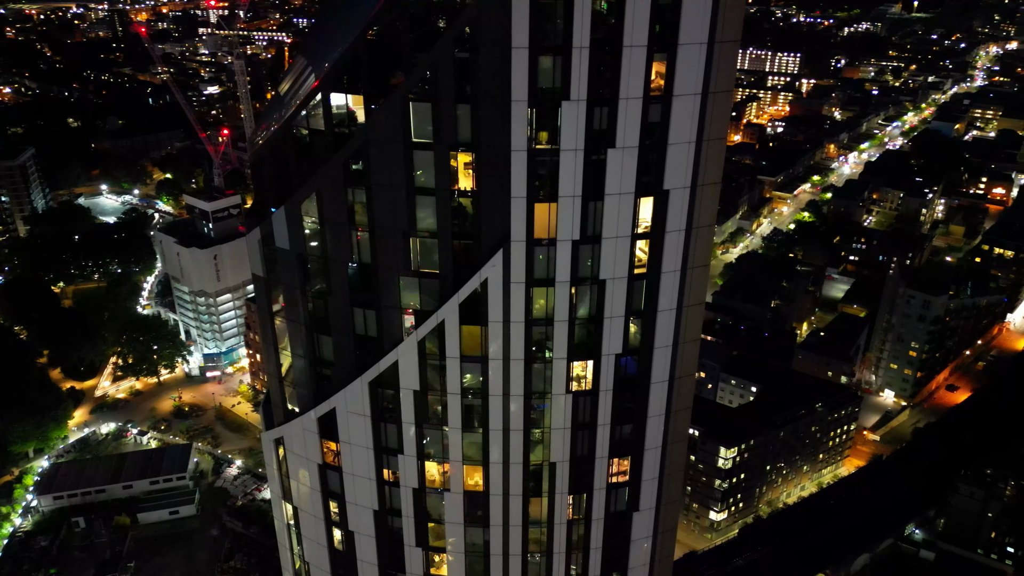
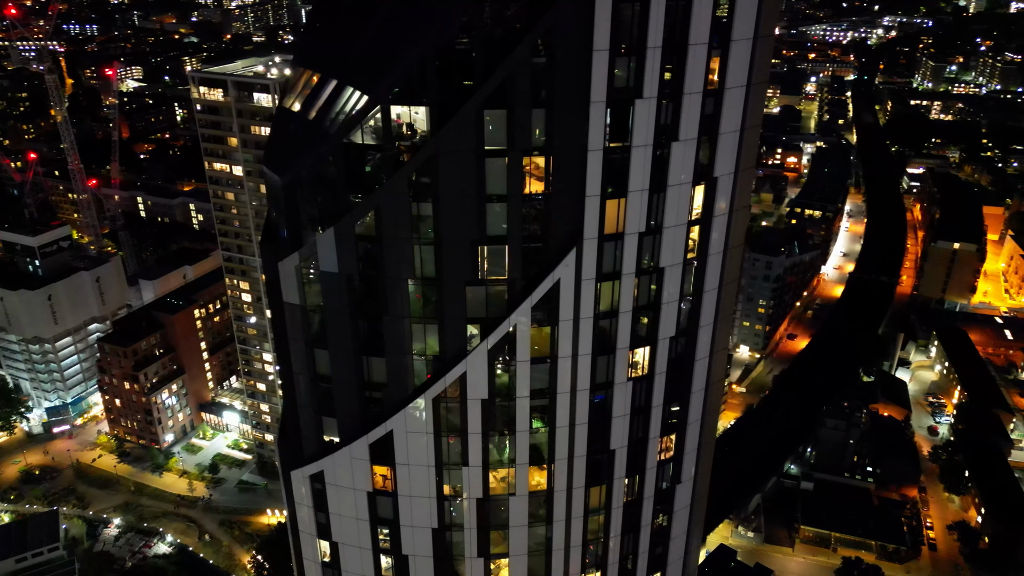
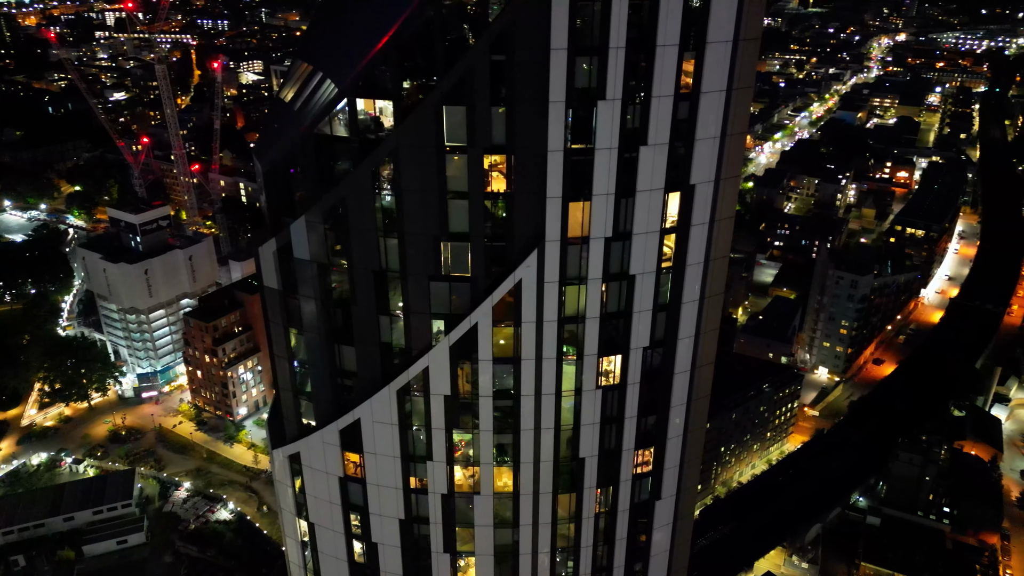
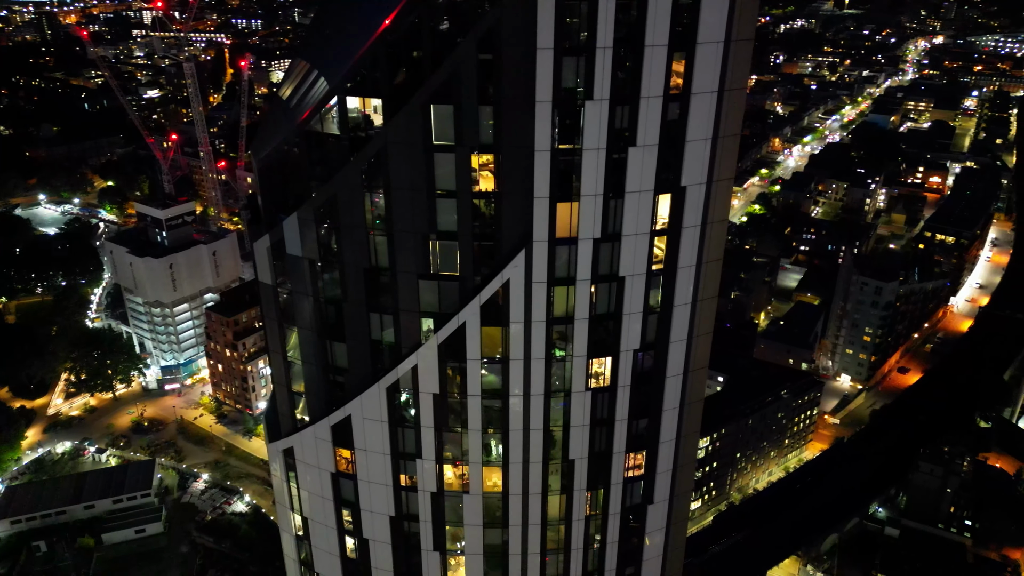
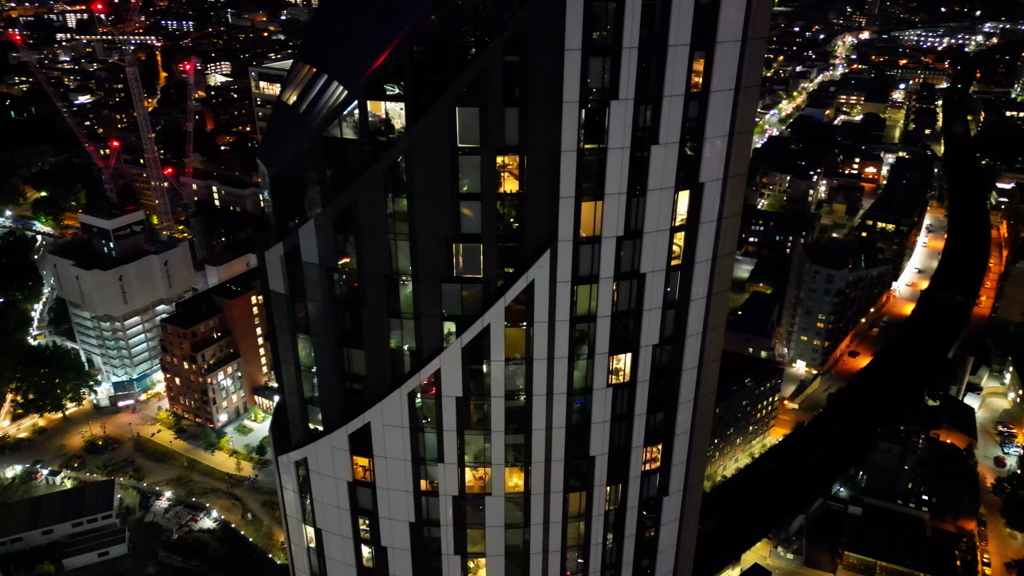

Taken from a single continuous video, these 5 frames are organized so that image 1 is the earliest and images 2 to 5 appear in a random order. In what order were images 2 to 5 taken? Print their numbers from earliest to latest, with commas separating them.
4, 3, 5, 2
